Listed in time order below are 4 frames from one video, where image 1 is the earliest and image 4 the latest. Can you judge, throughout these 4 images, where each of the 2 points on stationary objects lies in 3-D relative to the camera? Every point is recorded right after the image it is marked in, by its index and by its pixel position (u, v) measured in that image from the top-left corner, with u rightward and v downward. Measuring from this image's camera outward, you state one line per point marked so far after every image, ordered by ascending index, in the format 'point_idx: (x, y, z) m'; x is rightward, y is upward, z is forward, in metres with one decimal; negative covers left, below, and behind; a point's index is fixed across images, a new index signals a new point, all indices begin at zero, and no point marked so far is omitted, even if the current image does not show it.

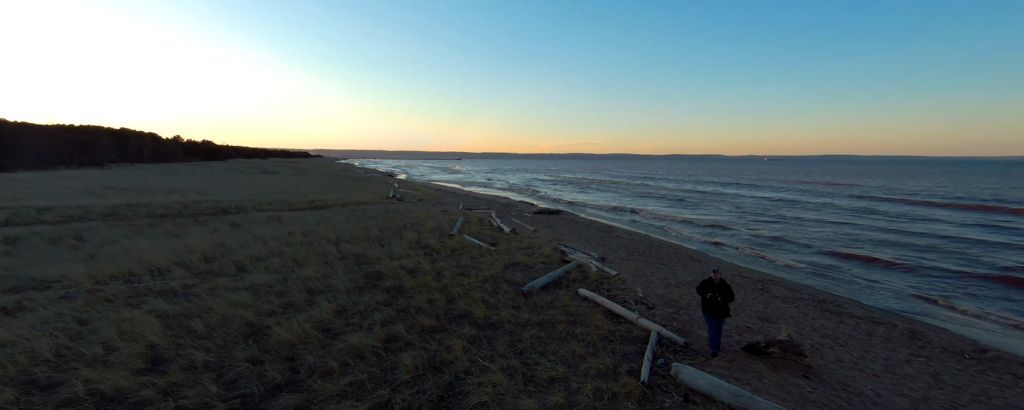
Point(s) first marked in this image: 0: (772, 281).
0: (+5.8, -1.7, +8.8) m
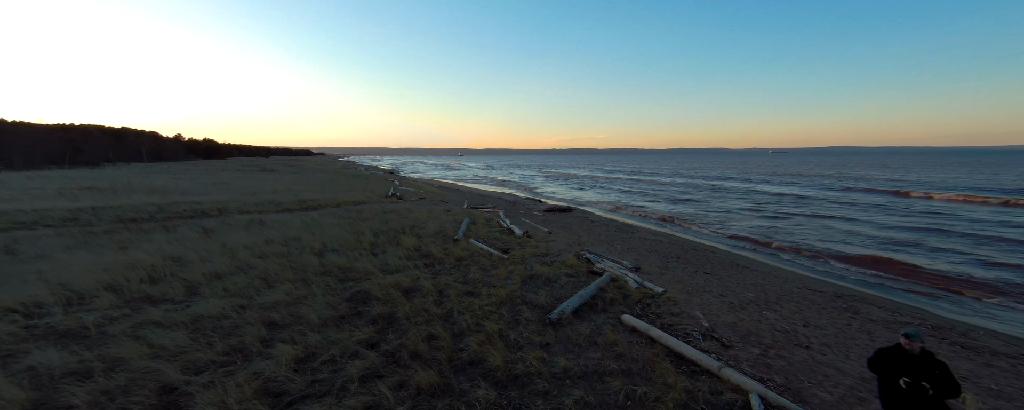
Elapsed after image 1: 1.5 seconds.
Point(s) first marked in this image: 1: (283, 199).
0: (+6.1, -1.7, +7.1) m
1: (-10.8, +0.3, +18.8) m
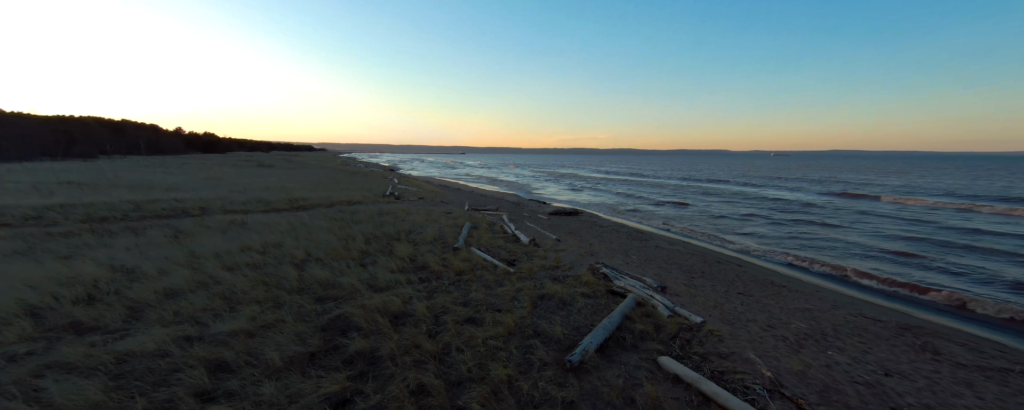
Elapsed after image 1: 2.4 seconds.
0: (+6.3, -1.9, +6.0) m
1: (-10.6, +0.3, +17.7) m
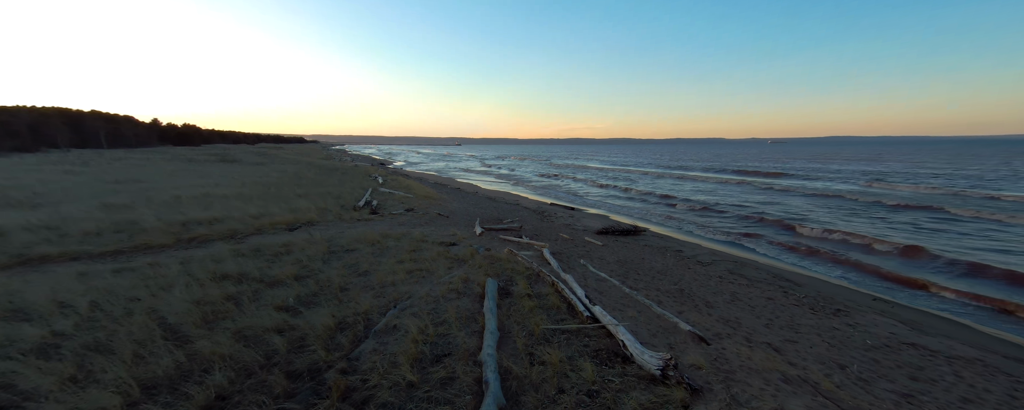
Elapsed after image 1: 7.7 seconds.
0: (+7.5, -2.8, -0.9) m
1: (-9.5, -0.4, +10.7) m
